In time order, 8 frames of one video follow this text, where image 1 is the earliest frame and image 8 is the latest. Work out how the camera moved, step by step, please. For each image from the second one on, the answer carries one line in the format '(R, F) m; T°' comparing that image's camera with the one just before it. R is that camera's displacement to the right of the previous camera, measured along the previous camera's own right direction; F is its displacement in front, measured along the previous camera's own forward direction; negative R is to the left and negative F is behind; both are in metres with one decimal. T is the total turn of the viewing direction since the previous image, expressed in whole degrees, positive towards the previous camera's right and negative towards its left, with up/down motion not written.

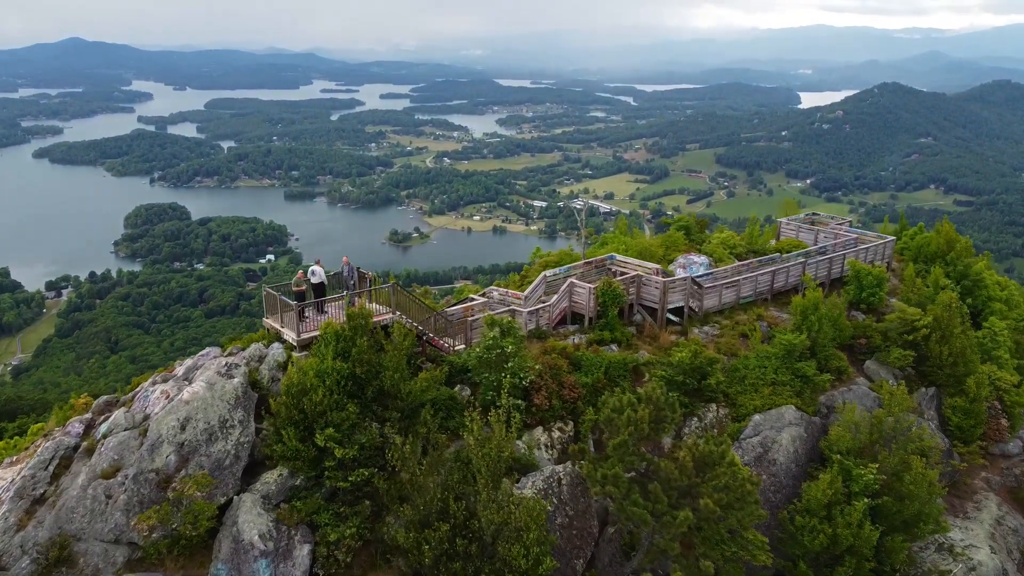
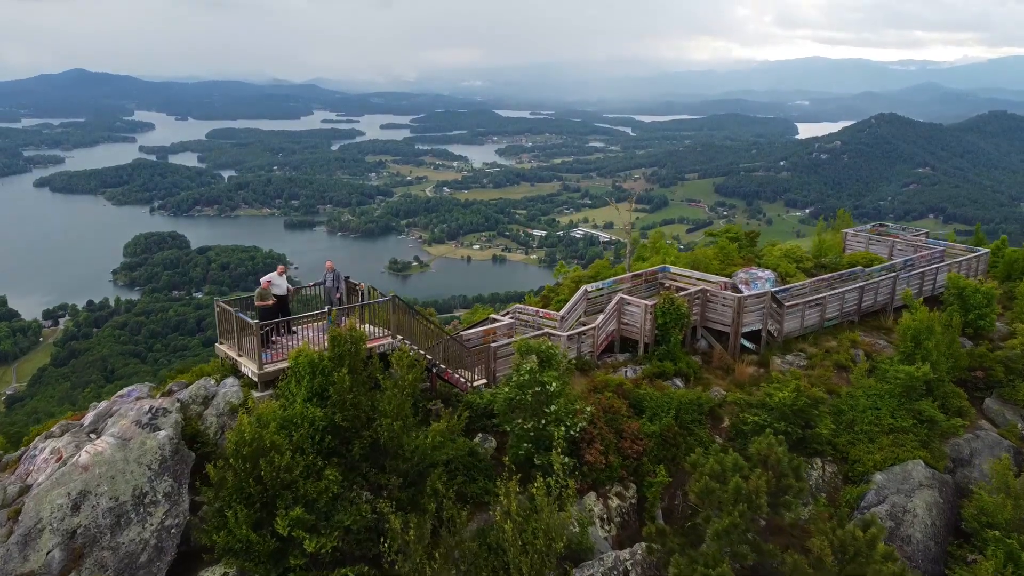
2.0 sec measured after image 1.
(-0.5, +3.6) m; 0°
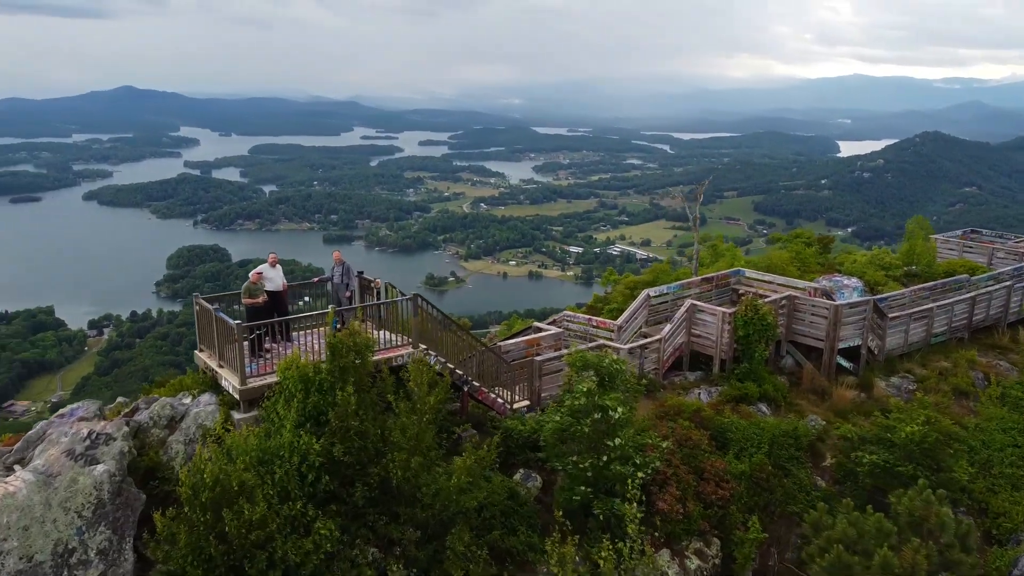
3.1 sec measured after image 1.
(-0.2, +2.1) m; -3°
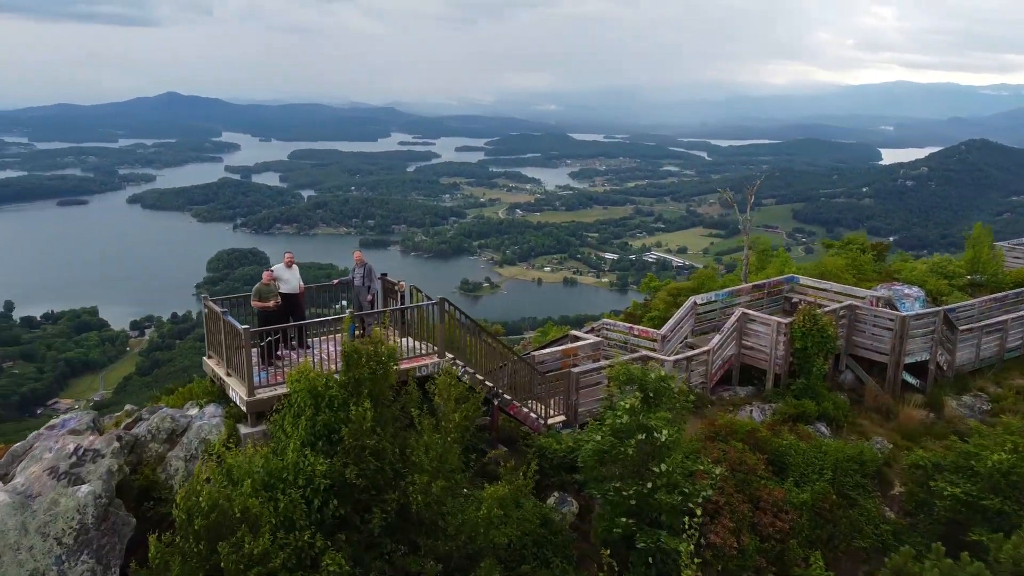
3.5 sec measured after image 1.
(0.0, +0.8) m; -2°
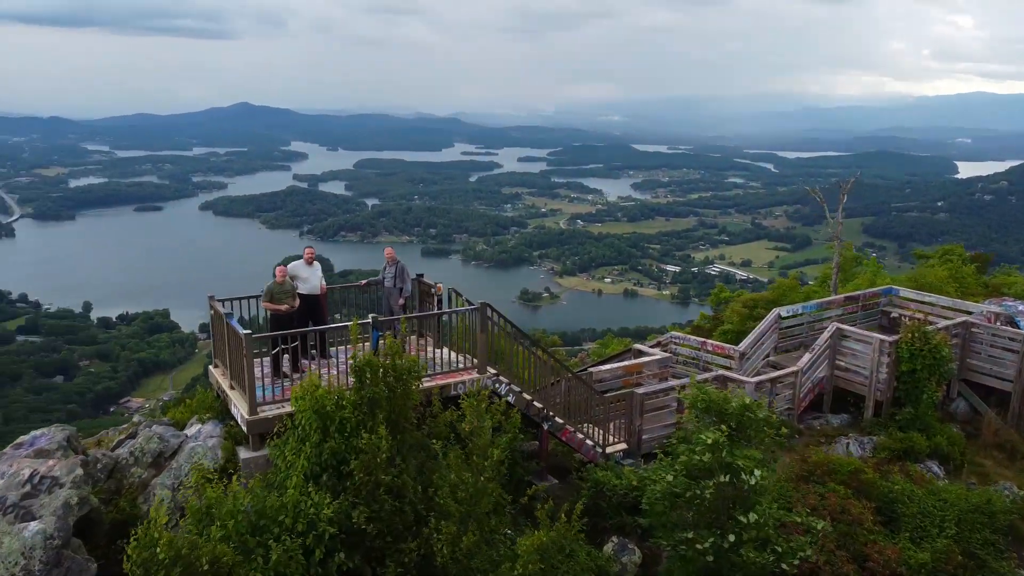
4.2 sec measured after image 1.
(0.0, +1.2) m; -4°
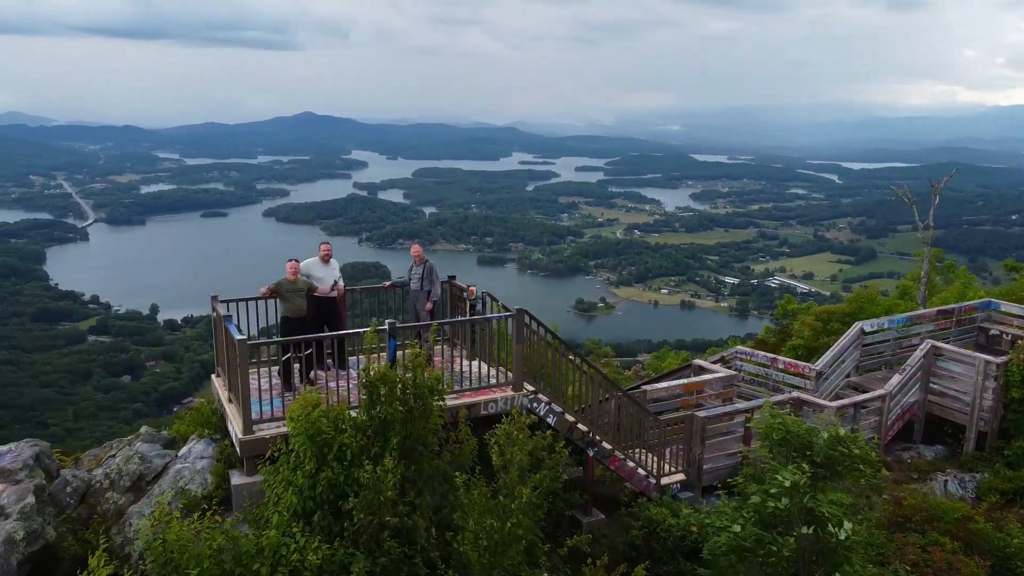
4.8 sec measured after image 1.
(+0.1, +0.9) m; -4°
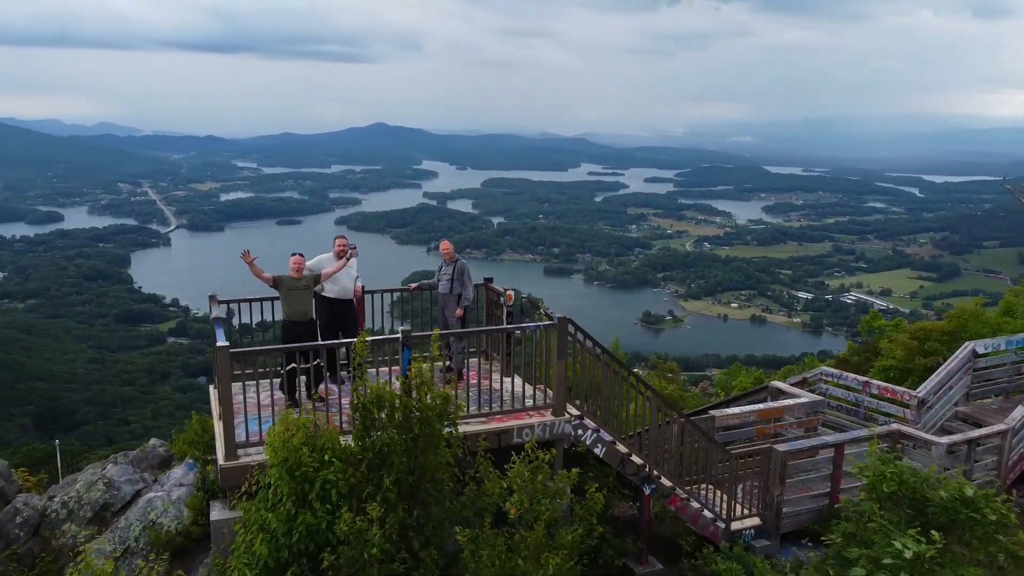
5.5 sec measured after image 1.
(+0.1, +0.9) m; -5°
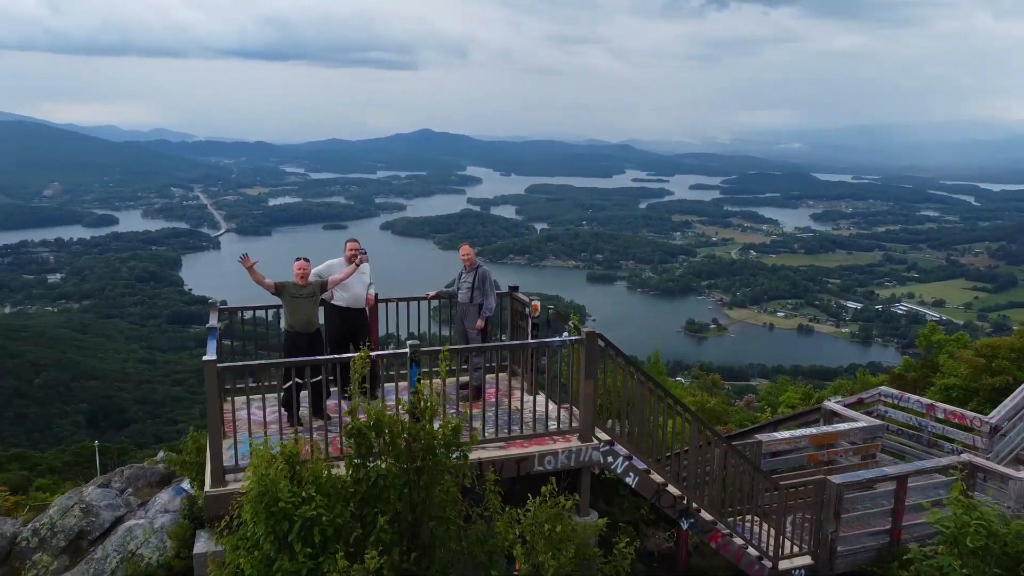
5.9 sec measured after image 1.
(+0.1, +0.5) m; -3°
